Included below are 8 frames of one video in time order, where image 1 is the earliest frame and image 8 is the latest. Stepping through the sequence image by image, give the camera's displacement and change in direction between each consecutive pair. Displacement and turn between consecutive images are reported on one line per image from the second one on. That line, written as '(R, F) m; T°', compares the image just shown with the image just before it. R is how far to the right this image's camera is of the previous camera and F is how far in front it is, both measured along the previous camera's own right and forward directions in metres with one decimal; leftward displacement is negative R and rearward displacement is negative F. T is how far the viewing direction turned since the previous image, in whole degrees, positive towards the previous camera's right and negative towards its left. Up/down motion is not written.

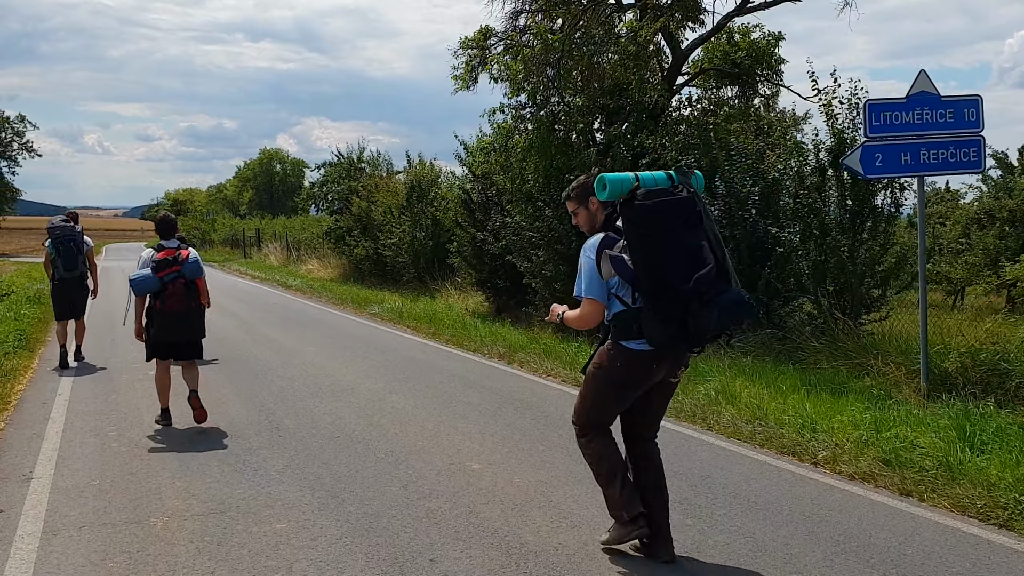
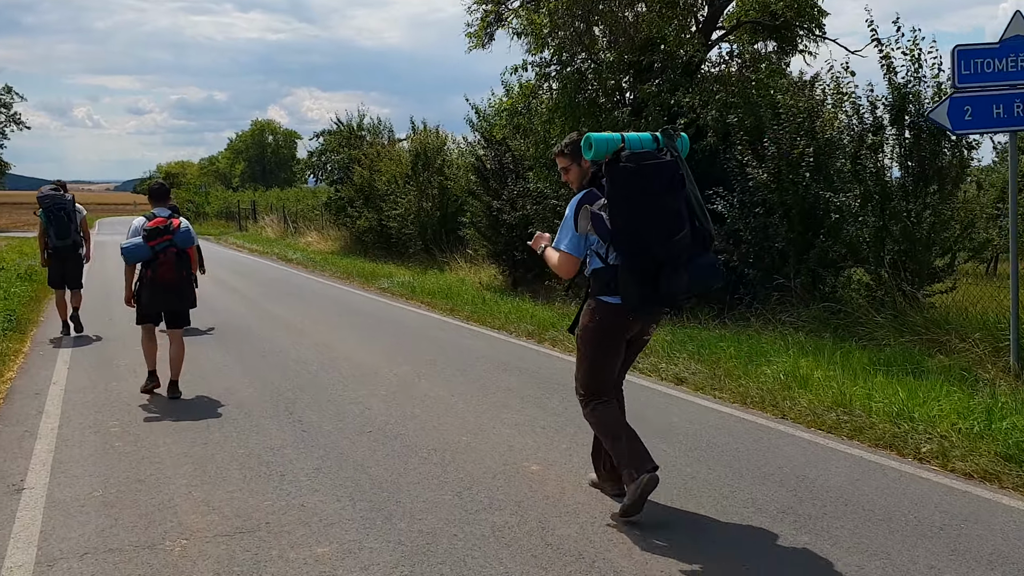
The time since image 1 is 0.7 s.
(-0.4, +0.8) m; 0°
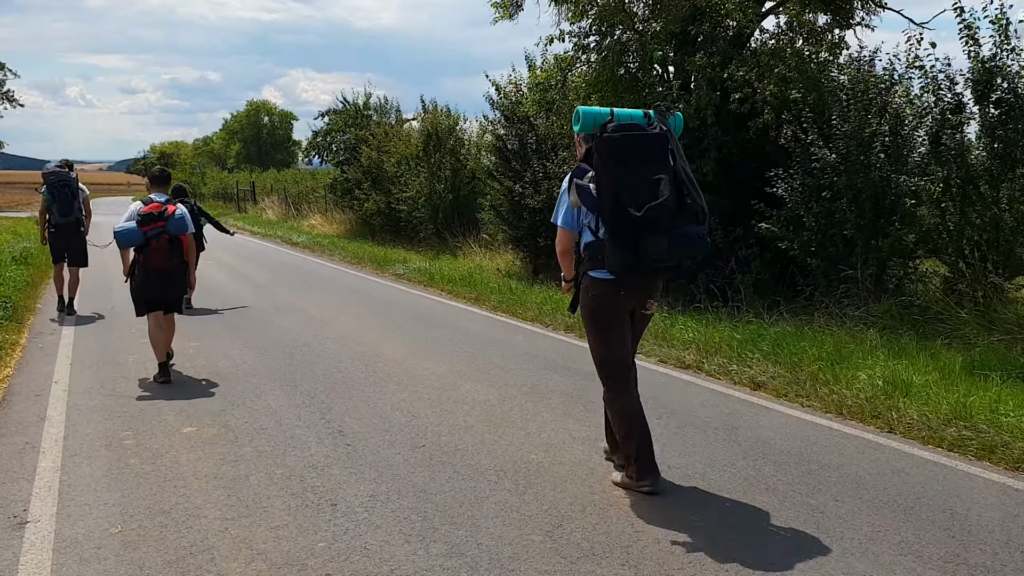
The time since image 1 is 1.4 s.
(-0.4, +0.8) m; 0°
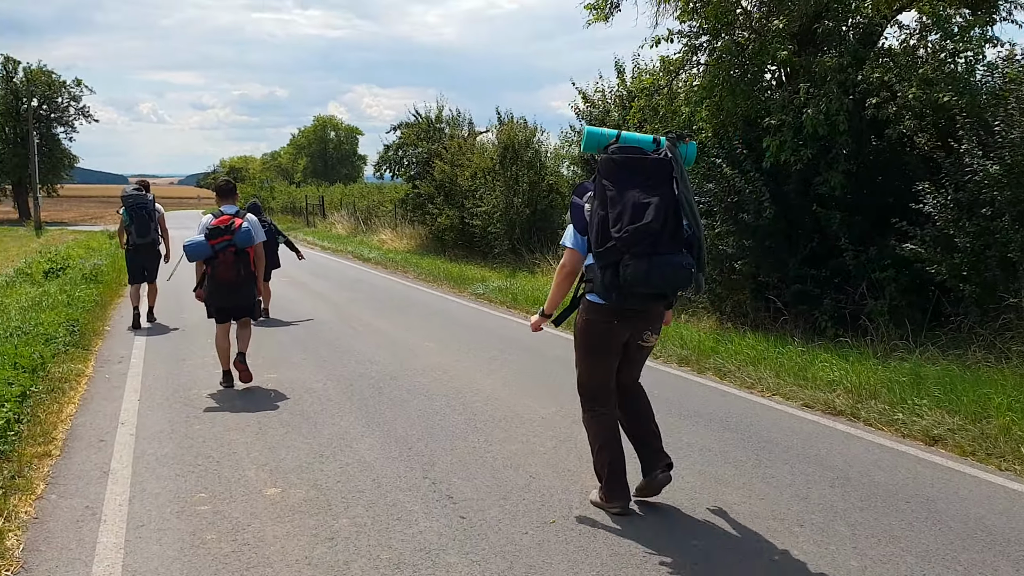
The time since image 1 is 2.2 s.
(-0.4, +0.9) m; -4°
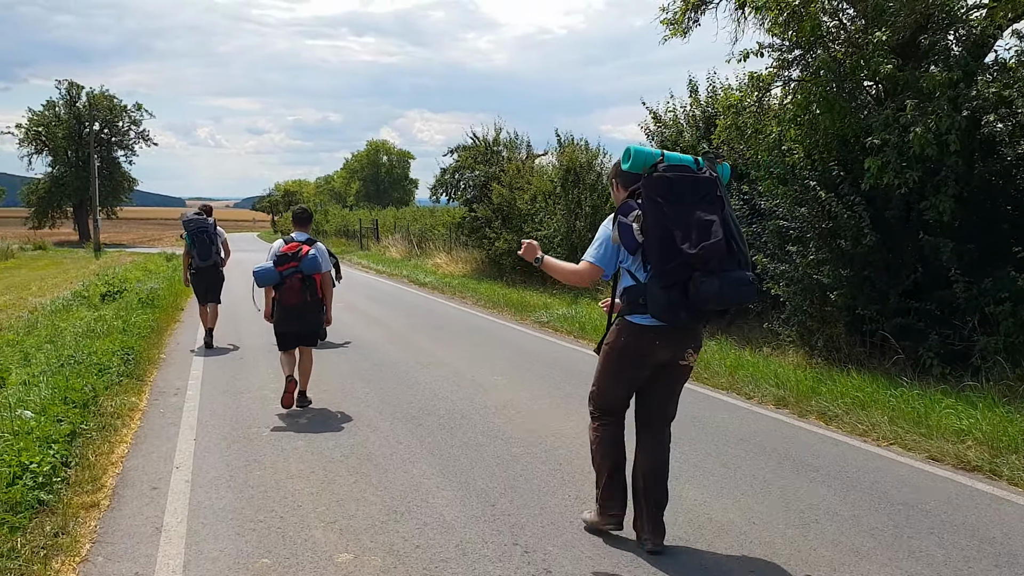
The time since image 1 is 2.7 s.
(-0.3, +0.6) m; -3°
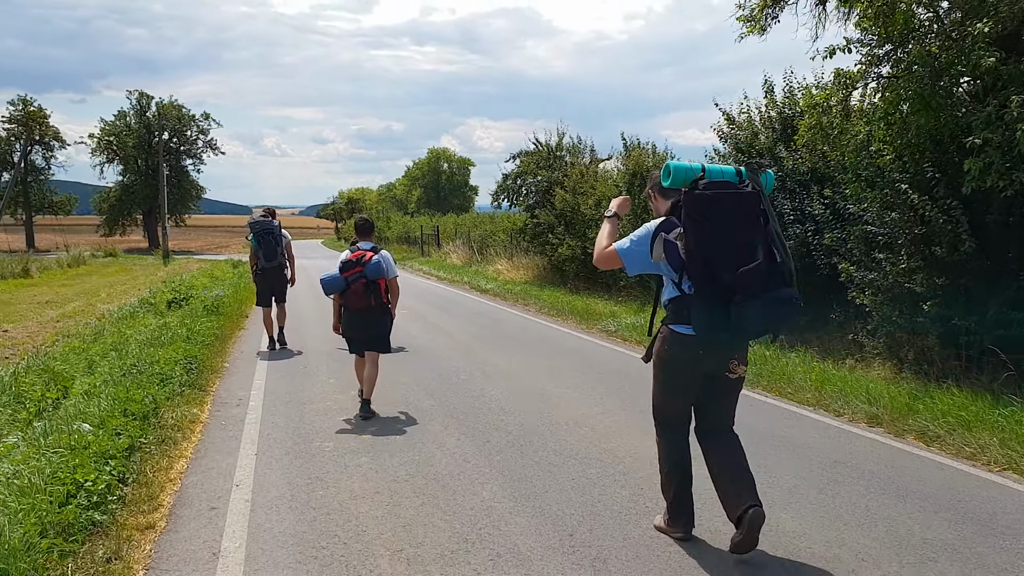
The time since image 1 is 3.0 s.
(-0.1, +0.4) m; -4°
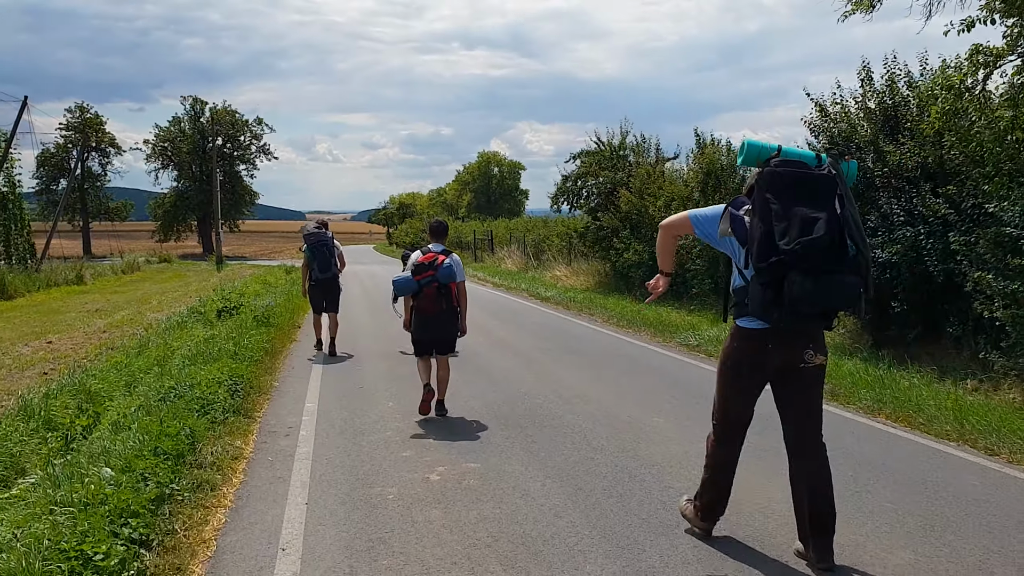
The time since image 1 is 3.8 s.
(-0.3, +1.0) m; -3°
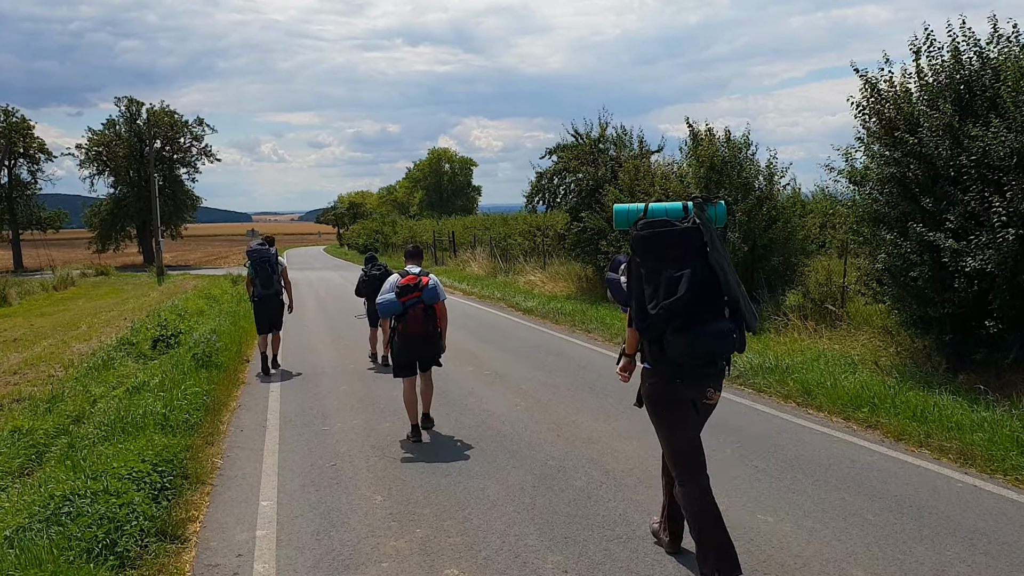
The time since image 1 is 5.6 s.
(-0.5, +2.2) m; +3°
